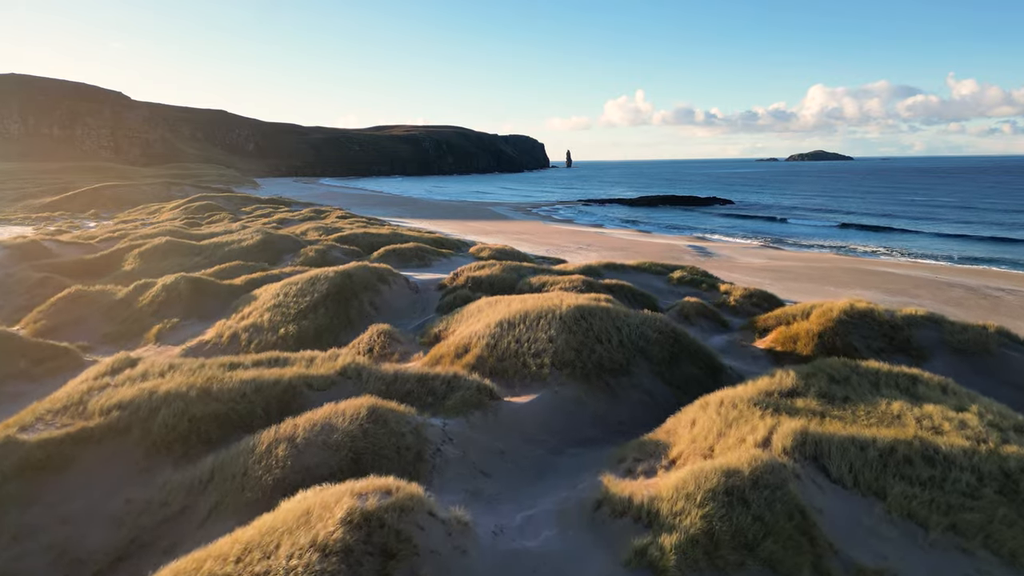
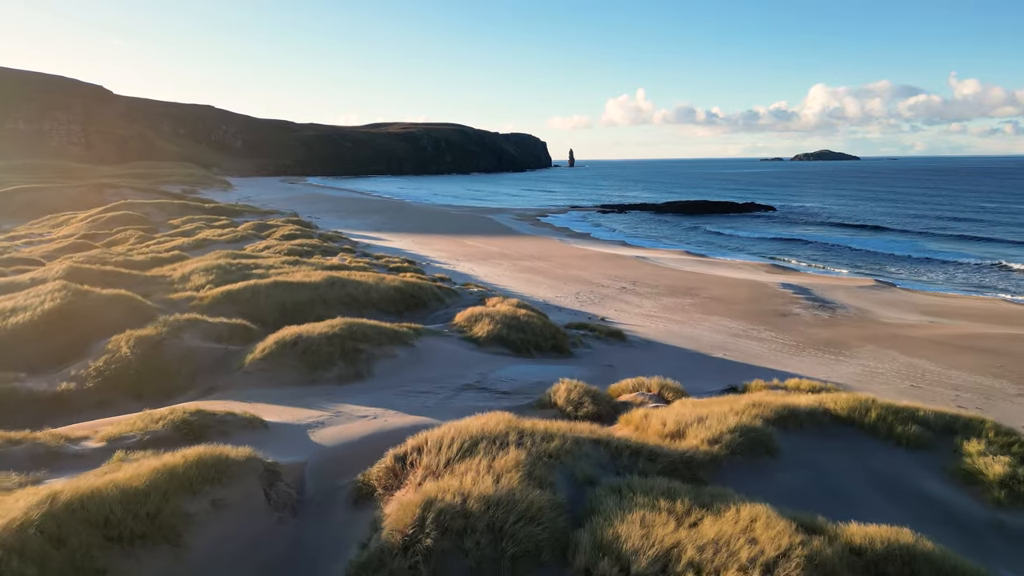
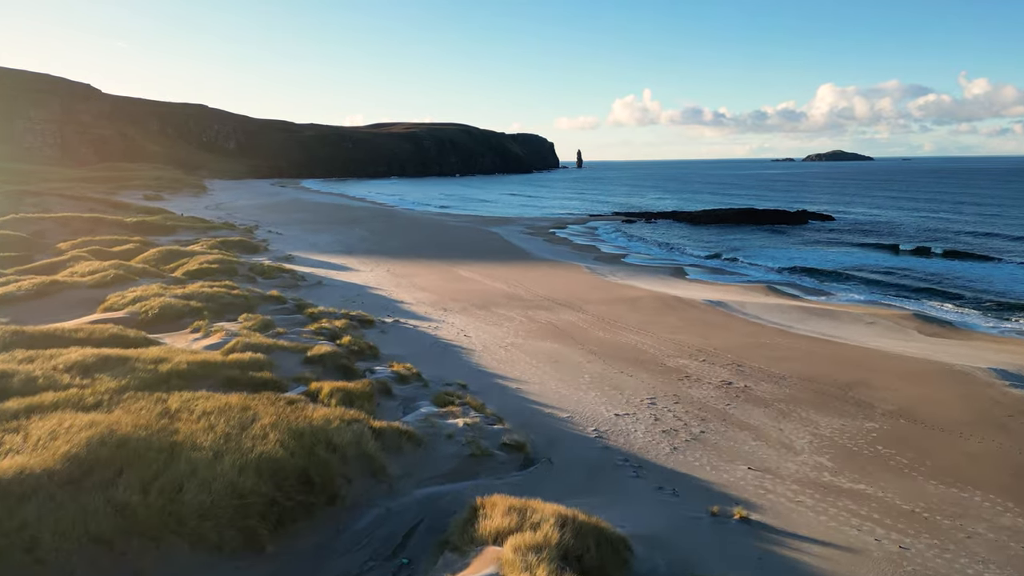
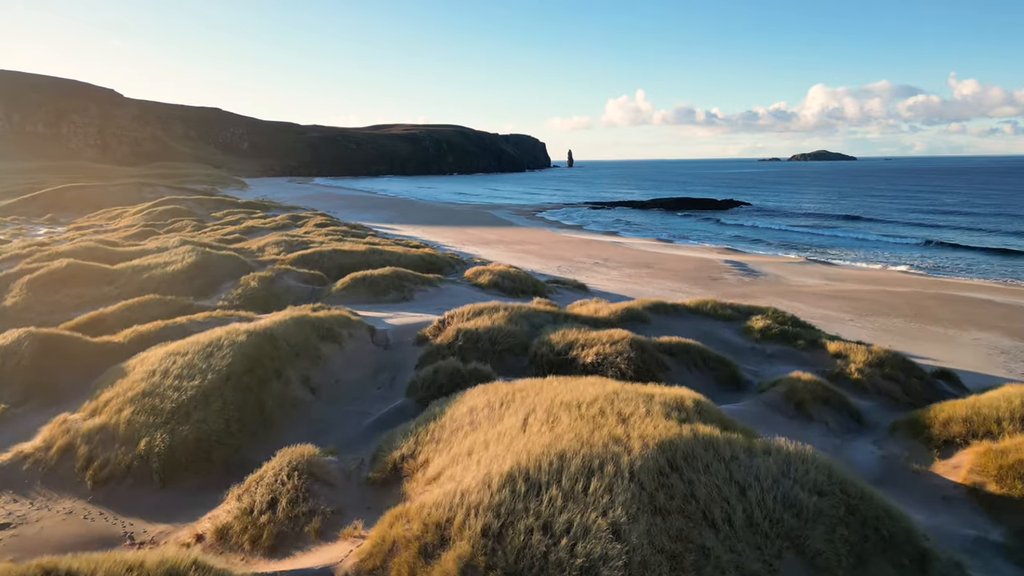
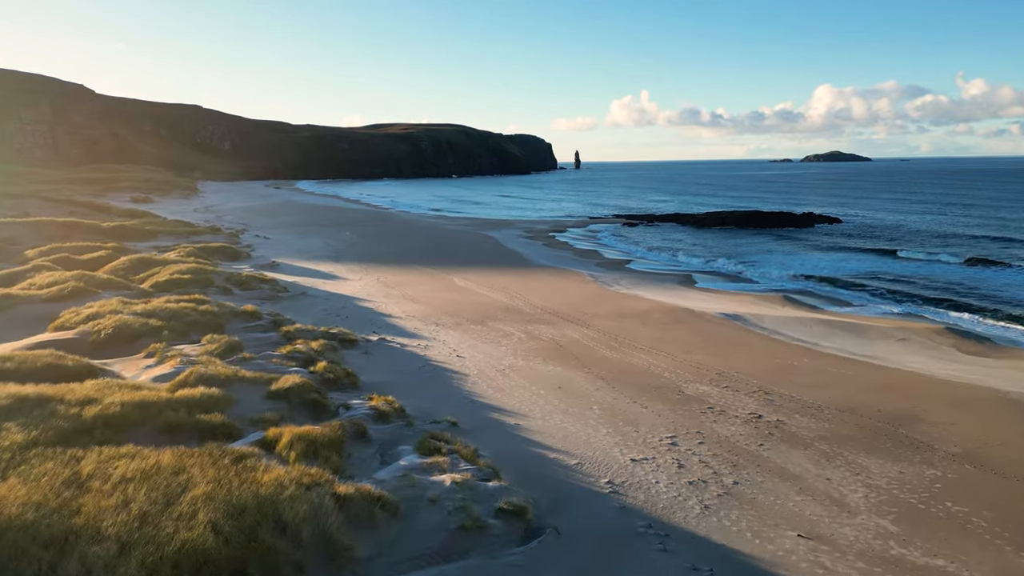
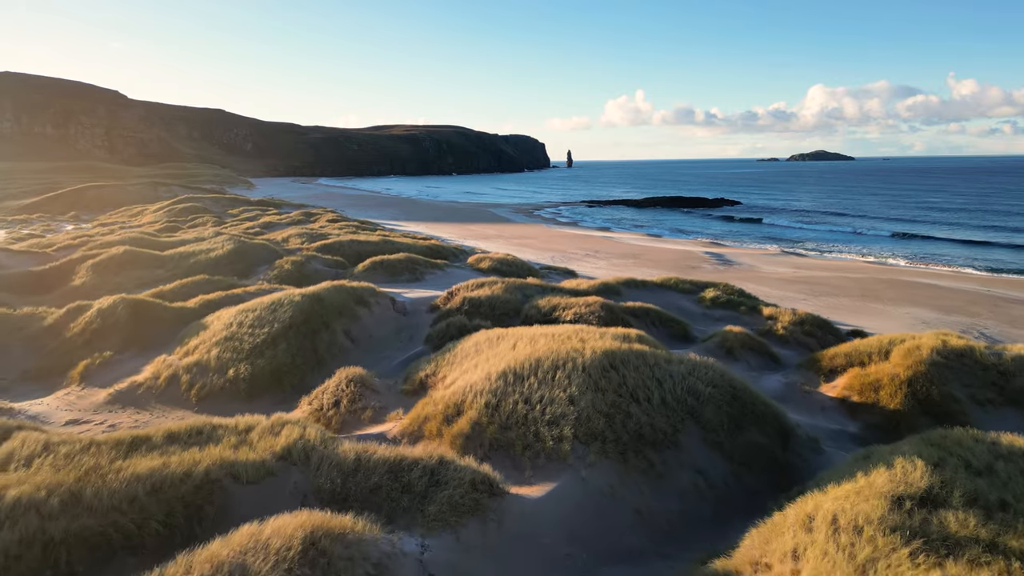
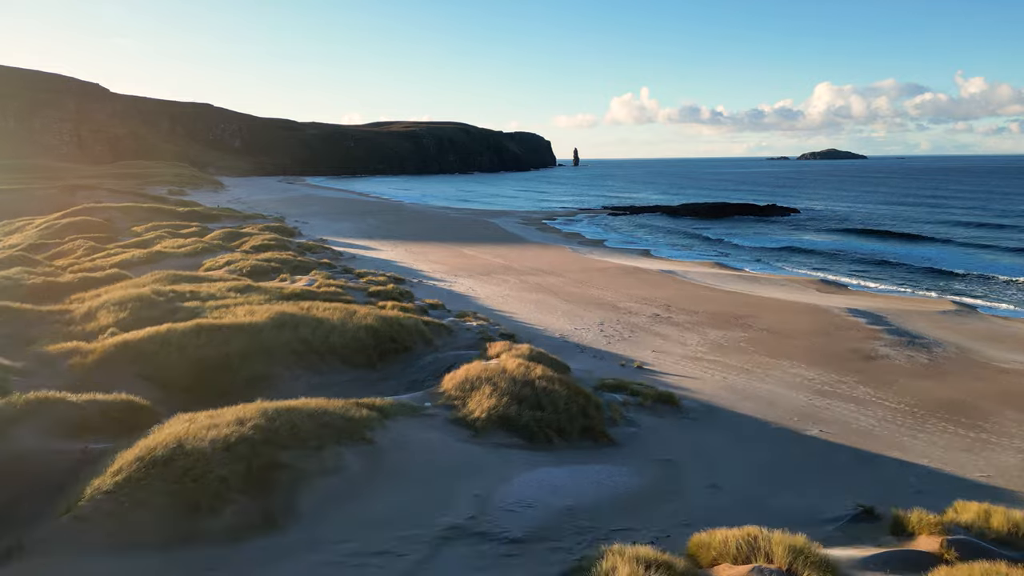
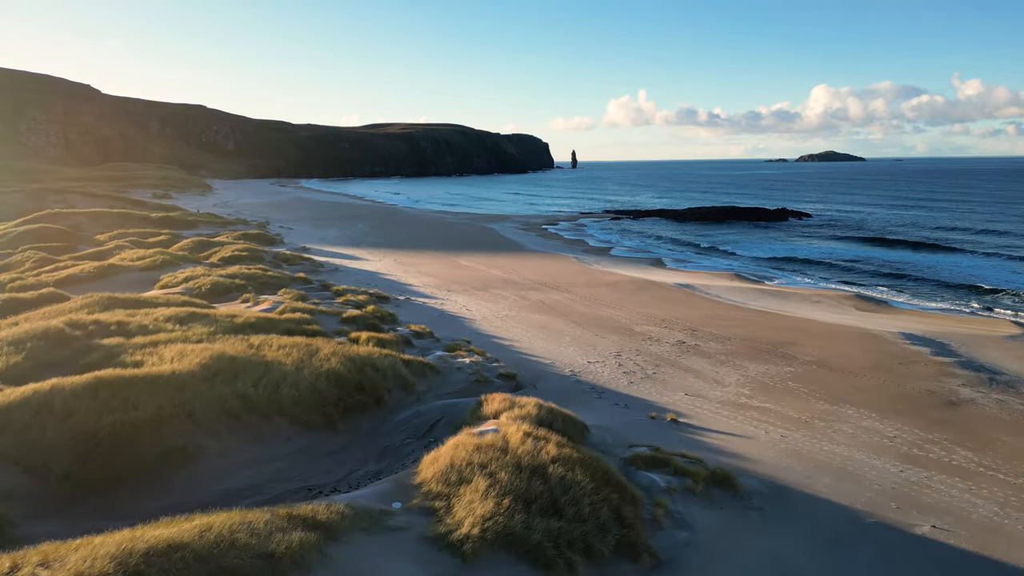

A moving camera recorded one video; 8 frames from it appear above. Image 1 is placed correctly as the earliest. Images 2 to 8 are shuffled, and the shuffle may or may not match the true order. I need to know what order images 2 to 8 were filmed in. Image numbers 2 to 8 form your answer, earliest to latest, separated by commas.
6, 4, 2, 7, 8, 3, 5
